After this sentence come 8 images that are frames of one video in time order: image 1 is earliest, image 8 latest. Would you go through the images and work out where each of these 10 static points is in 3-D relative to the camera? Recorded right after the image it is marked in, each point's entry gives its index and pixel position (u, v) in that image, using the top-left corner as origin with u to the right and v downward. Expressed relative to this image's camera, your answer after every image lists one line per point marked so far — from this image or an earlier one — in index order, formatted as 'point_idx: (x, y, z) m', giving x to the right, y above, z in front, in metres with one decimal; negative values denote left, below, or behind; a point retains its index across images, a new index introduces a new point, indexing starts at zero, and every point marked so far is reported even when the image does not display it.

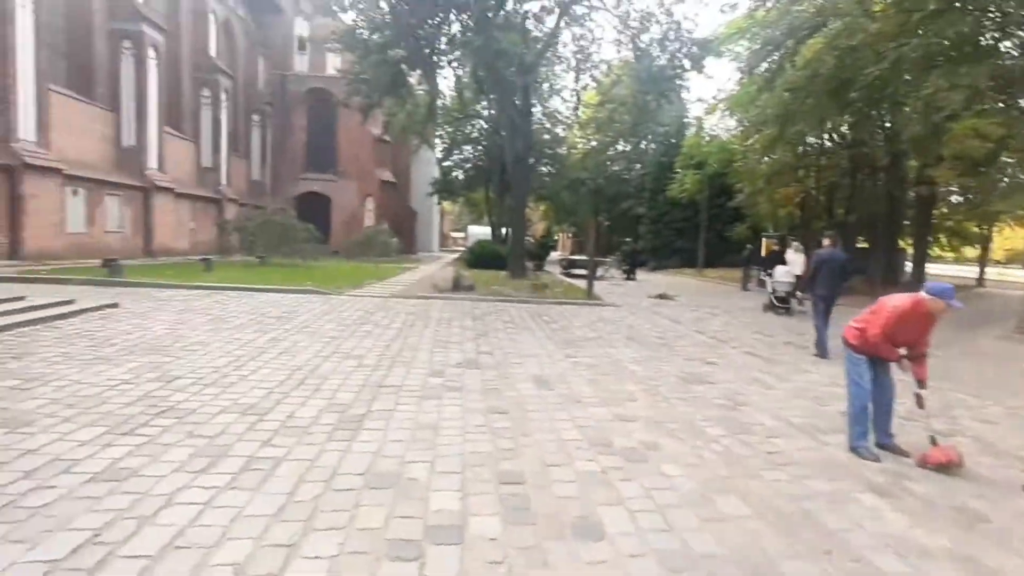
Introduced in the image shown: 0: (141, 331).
0: (-4.9, -0.6, +7.6) m
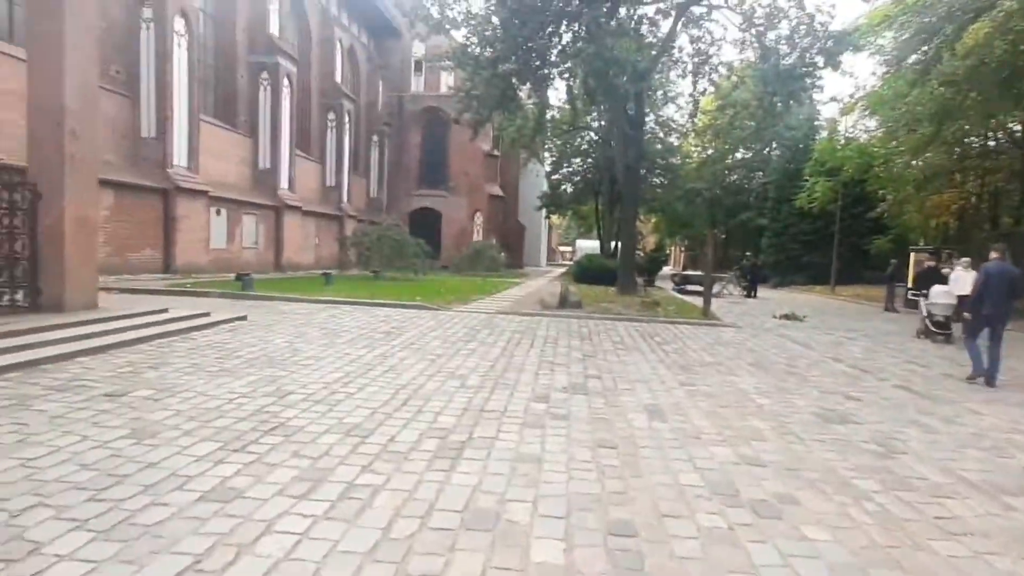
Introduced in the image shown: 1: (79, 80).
0: (-3.4, -0.8, +8.0) m
1: (-6.5, +3.1, +8.7) m
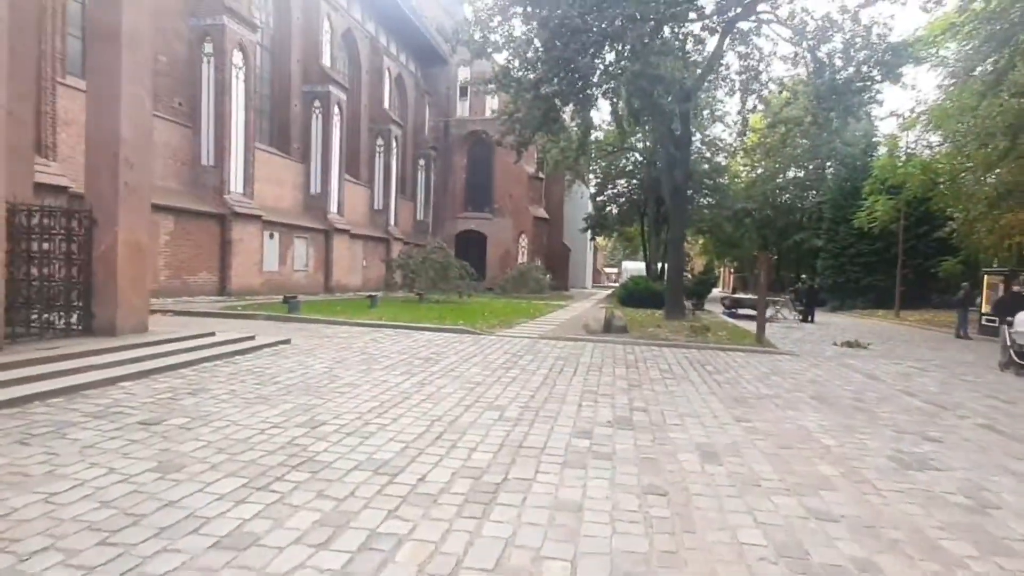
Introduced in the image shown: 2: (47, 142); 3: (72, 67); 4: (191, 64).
0: (-2.9, -1.1, +8.0) m
1: (-5.9, +2.8, +9.0) m
2: (-10.6, +3.3, +13.3) m
3: (-12.1, +6.2, +16.6) m
4: (-10.7, +7.5, +19.8) m
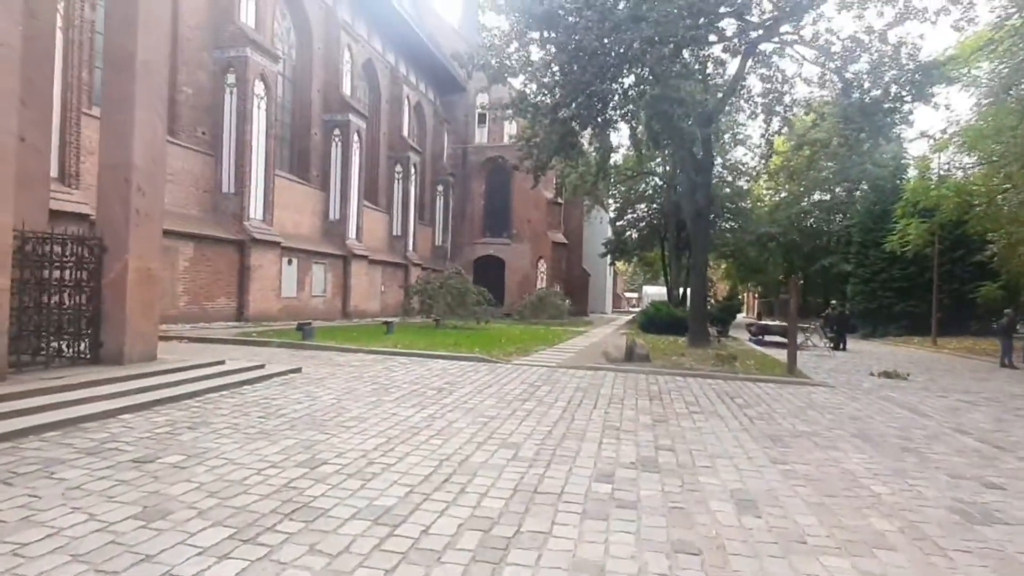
0: (-2.7, -1.5, +7.7) m
1: (-5.6, +2.3, +8.9) m
2: (-10.2, +2.7, +13.4) m
3: (-11.6, +5.4, +16.9) m
4: (-10.1, +6.6, +20.1) m
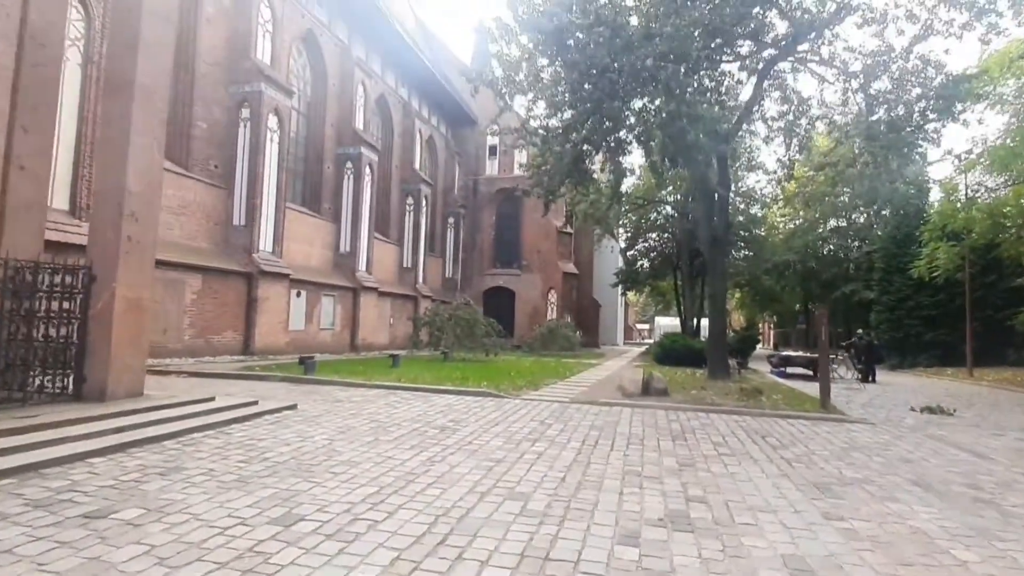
0: (-2.5, -1.9, +7.0) m
1: (-5.5, +1.9, +8.5) m
2: (-10.0, +2.0, +13.2) m
3: (-11.3, +4.5, +16.8) m
4: (-9.7, +5.5, +20.0) m
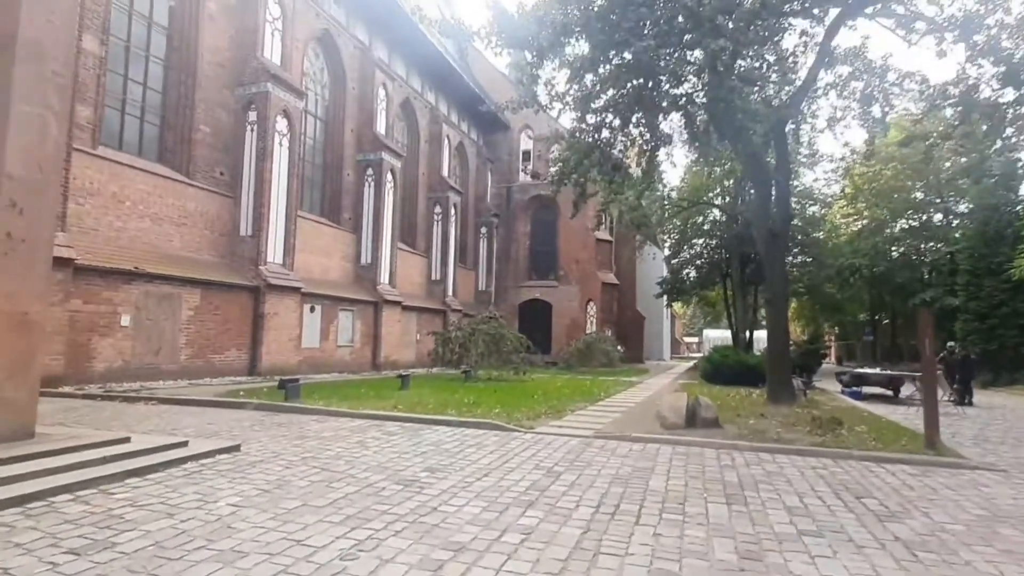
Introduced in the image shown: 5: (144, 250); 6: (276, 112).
0: (-2.8, -1.9, +4.9) m
1: (-5.7, +1.7, +6.8) m
2: (-9.8, +1.7, +11.7) m
3: (-10.8, +4.0, +15.5) m
4: (-9.0, +5.0, +18.7) m
5: (-9.8, +1.0, +15.4) m
6: (-7.7, +5.8, +18.8) m
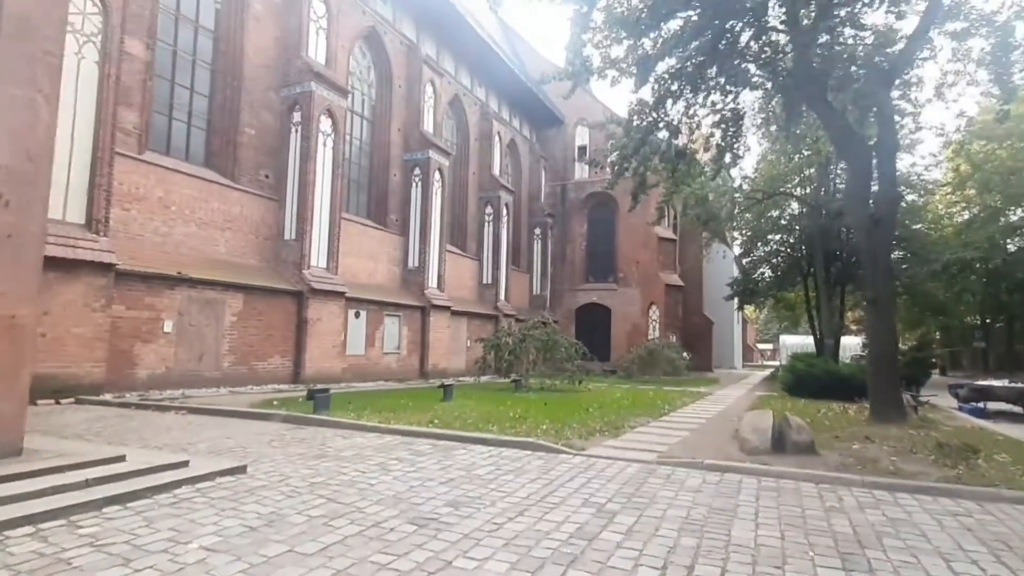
0: (-2.6, -1.9, +3.9) m
1: (-5.3, +1.8, +6.0) m
2: (-8.9, +1.6, +11.4) m
3: (-9.5, +3.9, +15.3) m
4: (-7.4, +4.9, +18.3) m
5: (-8.5, +0.9, +15.0) m
6: (-6.1, +5.6, +18.2) m
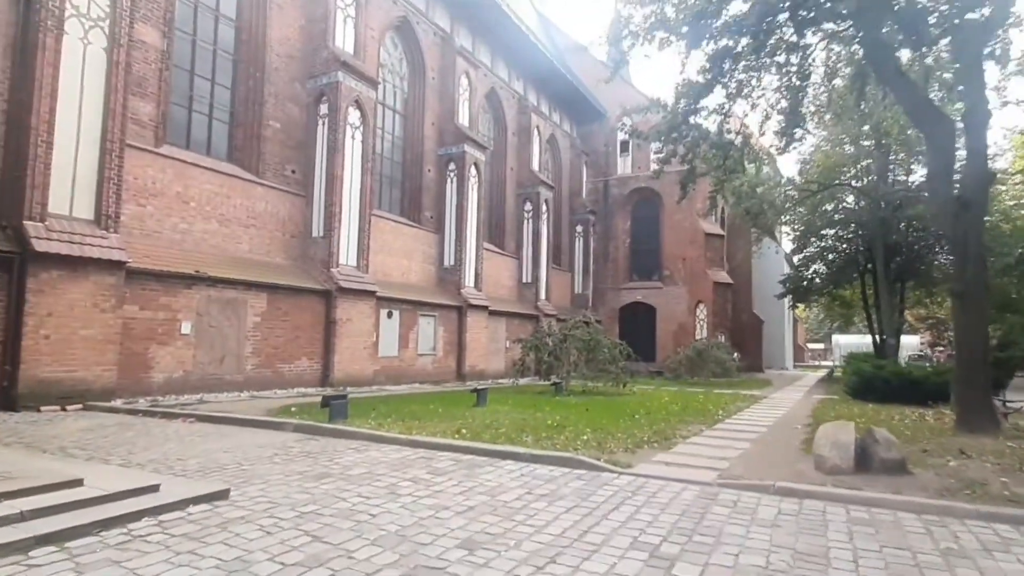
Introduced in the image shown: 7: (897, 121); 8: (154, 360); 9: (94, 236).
0: (-2.5, -1.8, +2.8) m
1: (-5.0, +1.8, +5.2) m
2: (-8.3, +1.6, +10.8) m
3: (-8.7, +3.9, +14.8) m
4: (-6.4, +4.9, +17.6) m
5: (-7.6, +0.9, +14.4) m
6: (-5.0, +5.6, +17.4) m
7: (+11.4, +5.0, +17.2) m
8: (-8.0, -1.6, +12.8) m
9: (-8.2, +1.0, +11.4) m
